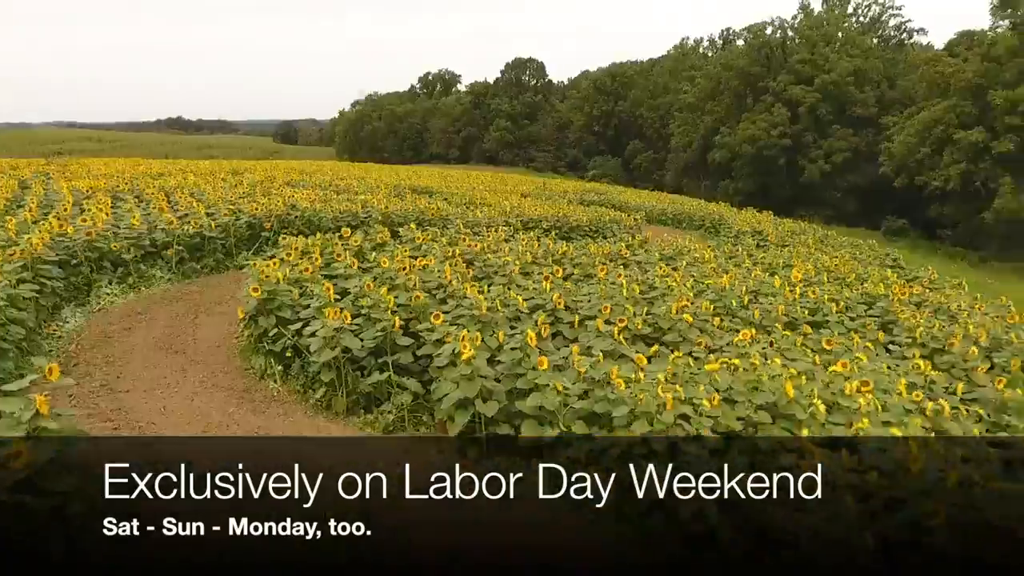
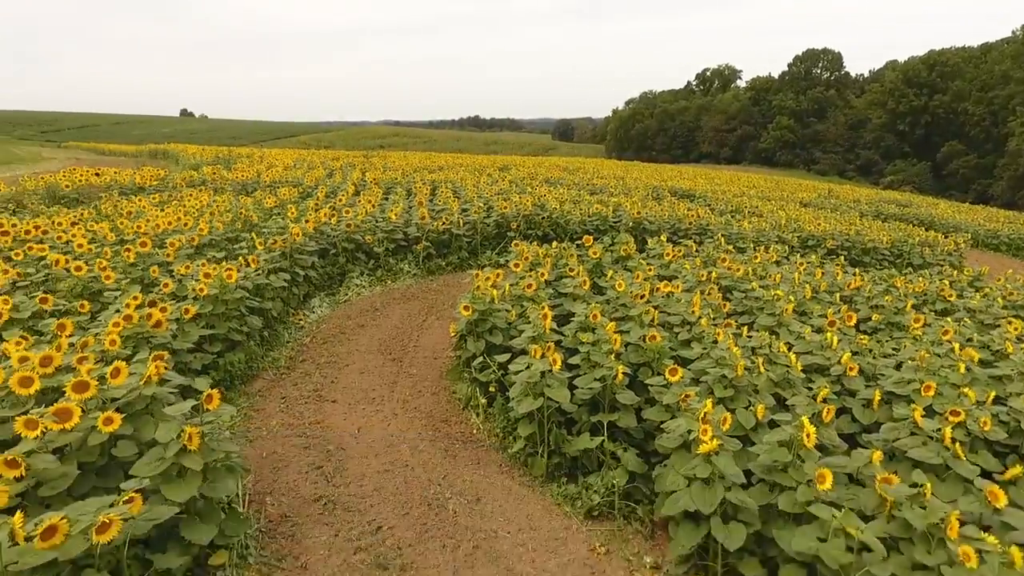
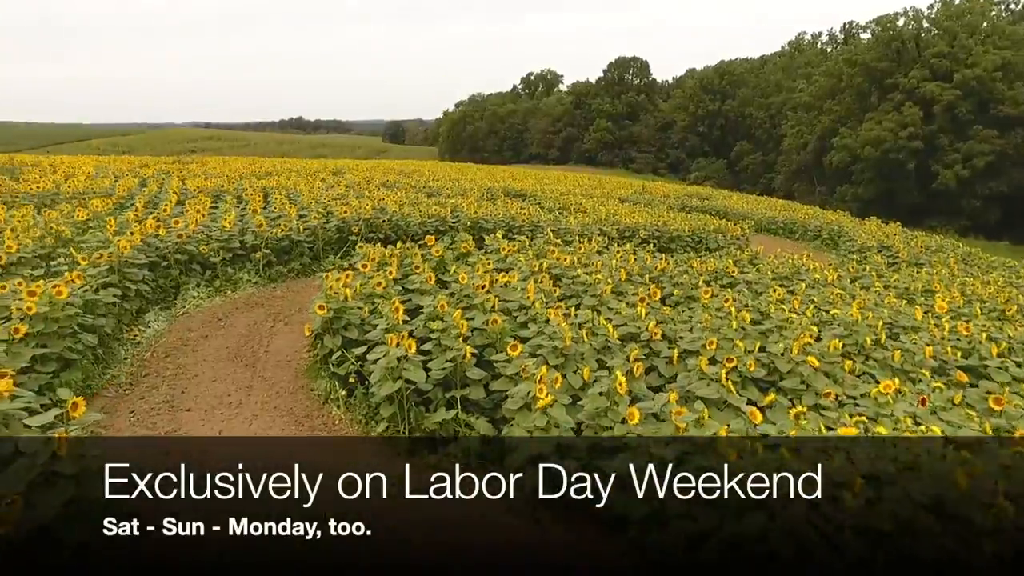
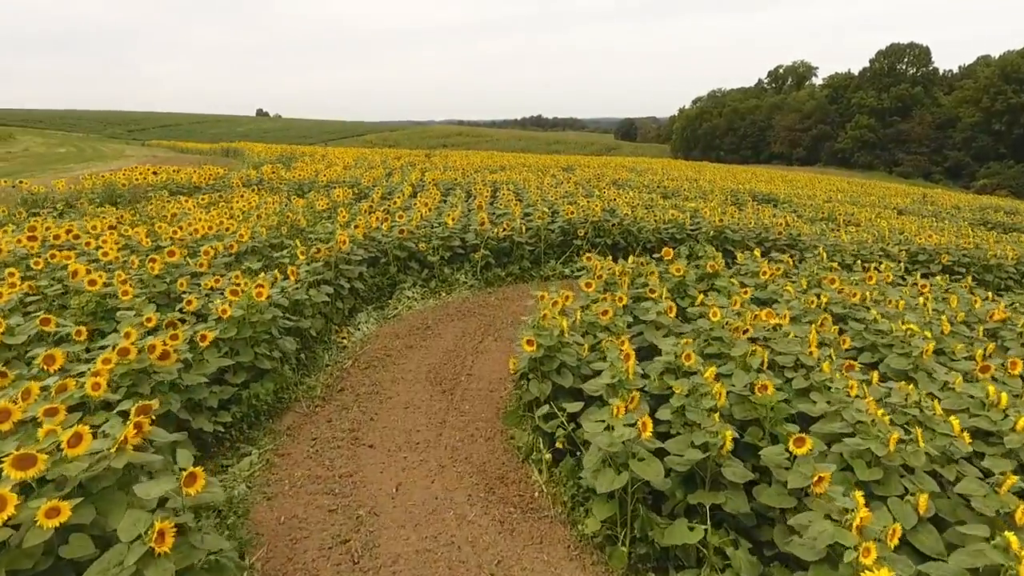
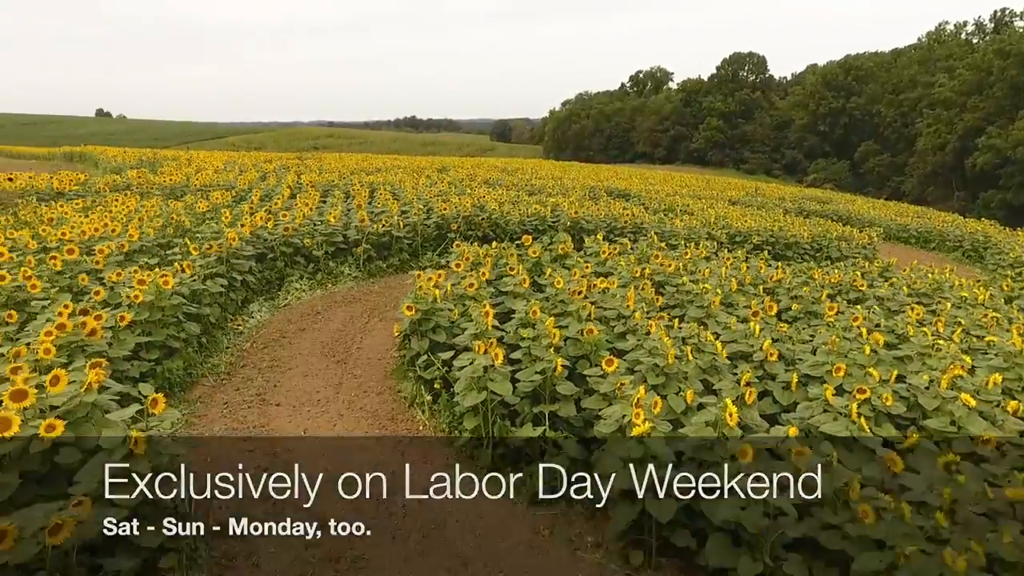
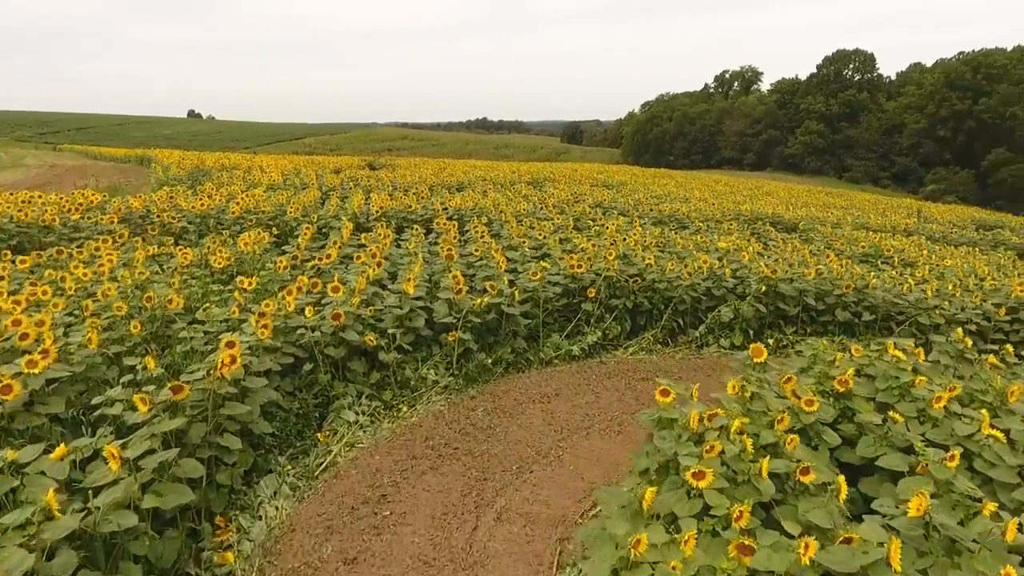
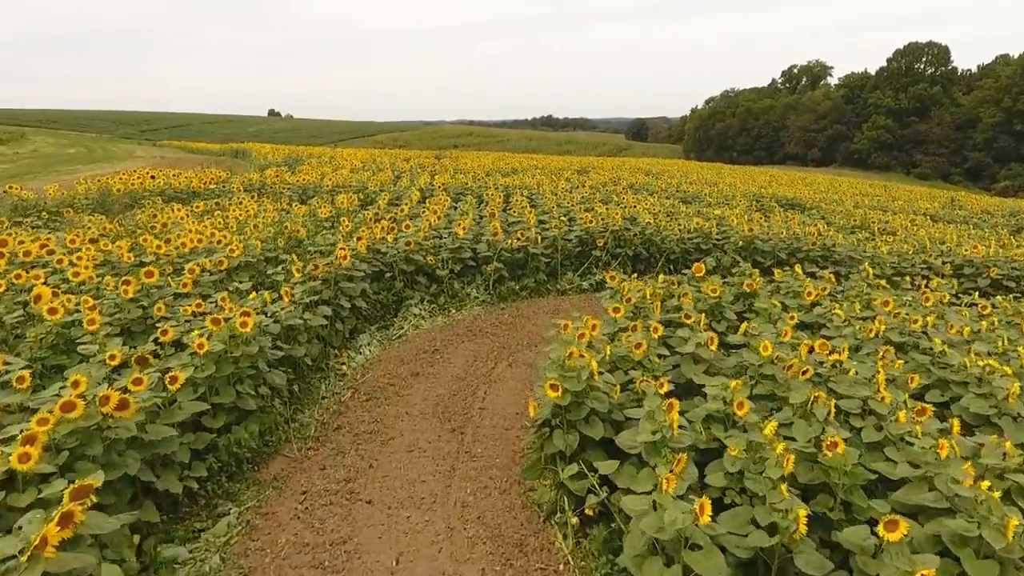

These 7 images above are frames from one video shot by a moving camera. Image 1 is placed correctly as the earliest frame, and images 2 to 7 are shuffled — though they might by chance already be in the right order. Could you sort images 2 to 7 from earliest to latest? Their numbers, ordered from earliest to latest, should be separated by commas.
3, 5, 2, 4, 7, 6
